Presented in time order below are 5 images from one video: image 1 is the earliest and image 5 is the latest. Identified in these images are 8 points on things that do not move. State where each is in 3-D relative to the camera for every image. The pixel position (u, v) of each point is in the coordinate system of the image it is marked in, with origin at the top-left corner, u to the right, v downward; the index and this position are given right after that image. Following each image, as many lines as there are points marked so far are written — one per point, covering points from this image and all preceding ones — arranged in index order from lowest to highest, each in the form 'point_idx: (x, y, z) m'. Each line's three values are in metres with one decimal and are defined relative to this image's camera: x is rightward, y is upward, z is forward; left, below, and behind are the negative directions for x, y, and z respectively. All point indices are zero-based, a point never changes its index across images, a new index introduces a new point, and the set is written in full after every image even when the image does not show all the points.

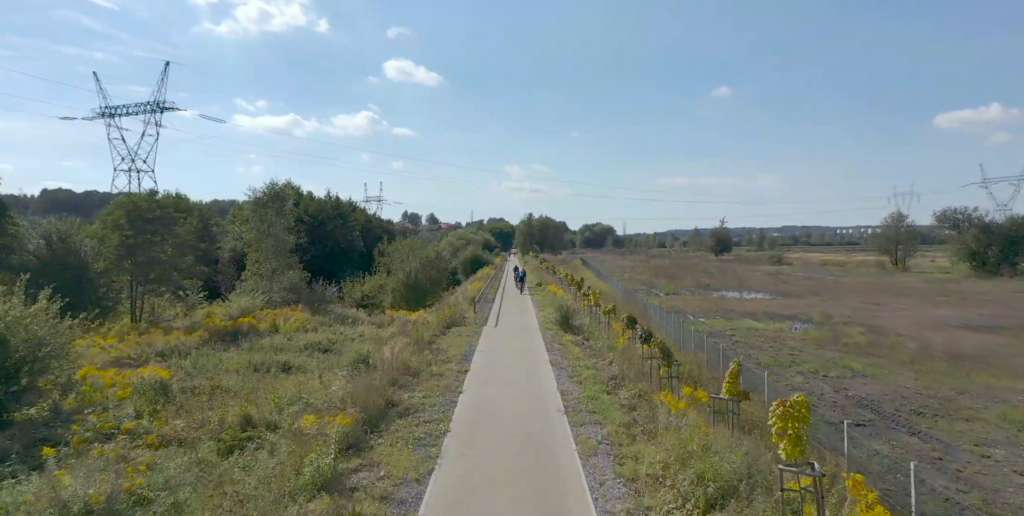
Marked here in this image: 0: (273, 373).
0: (-6.5, -3.1, +17.8) m
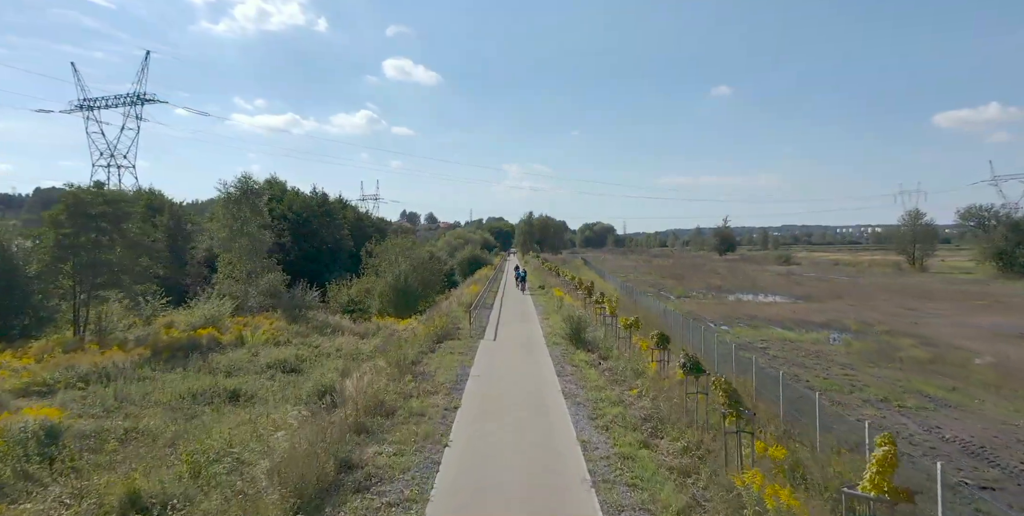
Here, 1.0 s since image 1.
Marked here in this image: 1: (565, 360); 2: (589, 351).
0: (-6.4, -3.2, +14.2) m
1: (+1.4, -2.7, +17.6) m
2: (+2.3, -2.7, +18.8) m
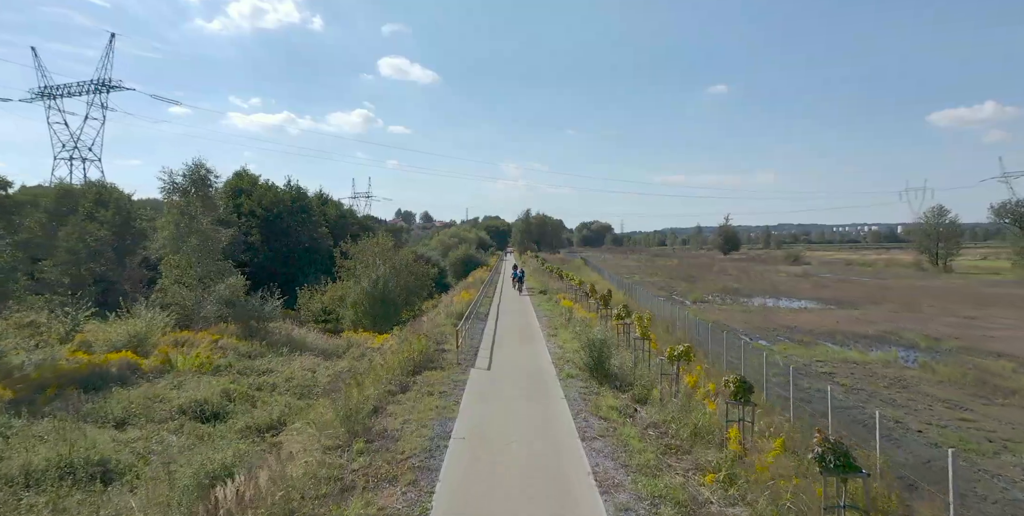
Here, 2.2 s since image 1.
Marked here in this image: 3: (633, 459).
0: (-6.4, -3.3, +9.1) m
1: (+1.4, -2.8, +12.5) m
2: (+2.3, -2.8, +13.8) m
3: (+1.7, -2.9, +9.4) m
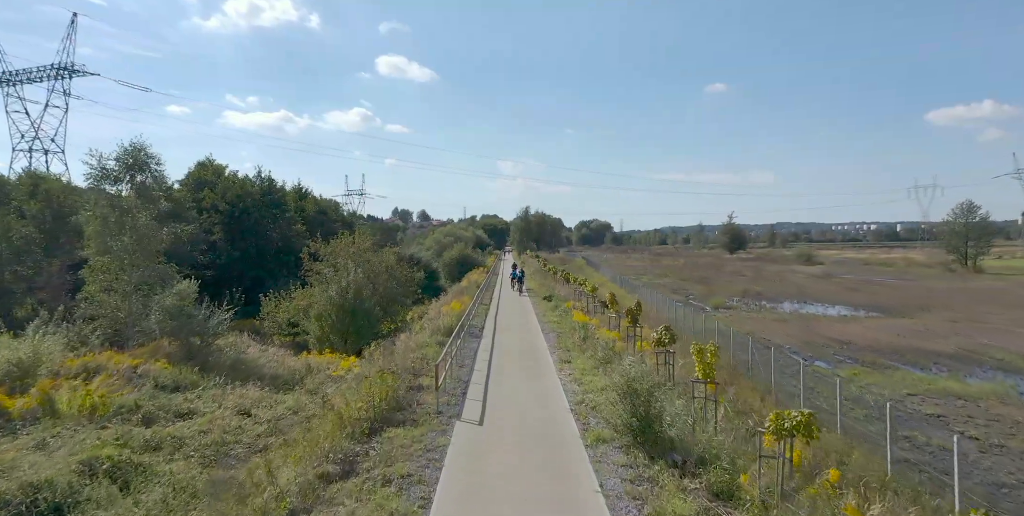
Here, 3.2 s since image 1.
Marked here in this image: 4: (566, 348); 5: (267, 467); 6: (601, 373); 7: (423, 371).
0: (-6.3, -3.4, +4.0) m
1: (+1.5, -2.9, +7.5) m
2: (+2.3, -2.9, +8.8) m
3: (+1.8, -3.0, +4.4) m
4: (+1.5, -2.5, +18.6) m
5: (-3.6, -3.0, +9.9) m
6: (+2.0, -2.4, +14.6) m
7: (-2.2, -2.7, +16.0) m
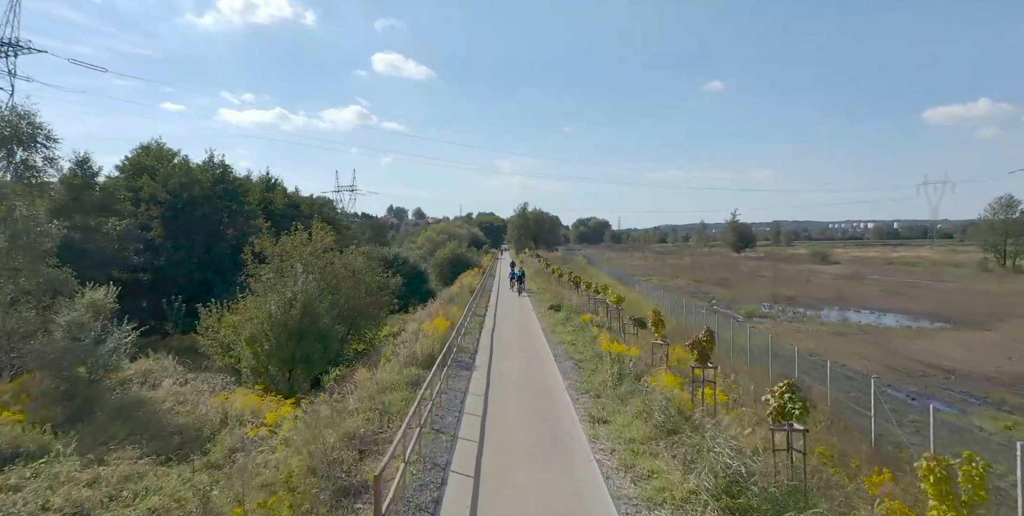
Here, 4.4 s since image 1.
0: (-6.2, -3.5, -1.9) m
1: (+1.6, -3.0, +1.6) m
2: (+2.4, -3.0, +2.8) m
3: (+1.9, -3.1, -1.5) m
4: (+1.6, -2.6, +12.7) m
5: (-3.5, -3.1, +4.0) m
6: (+2.1, -2.5, +8.7) m
7: (-2.1, -2.8, +10.1) m
